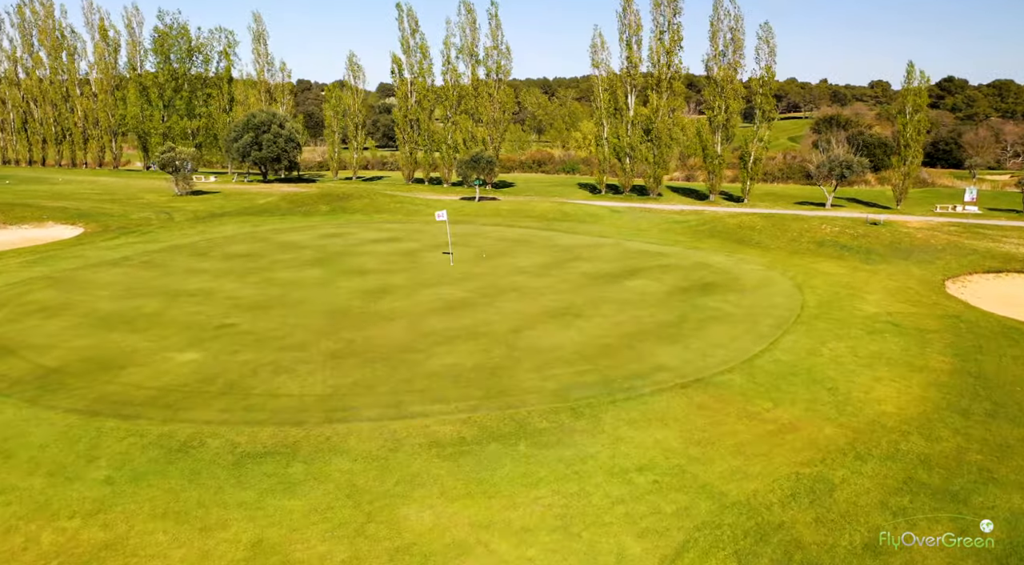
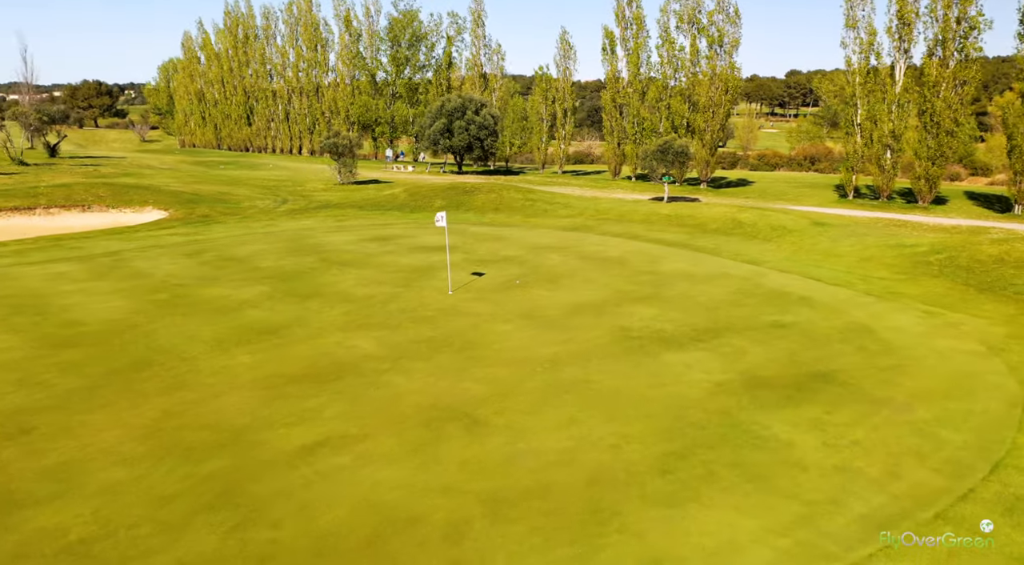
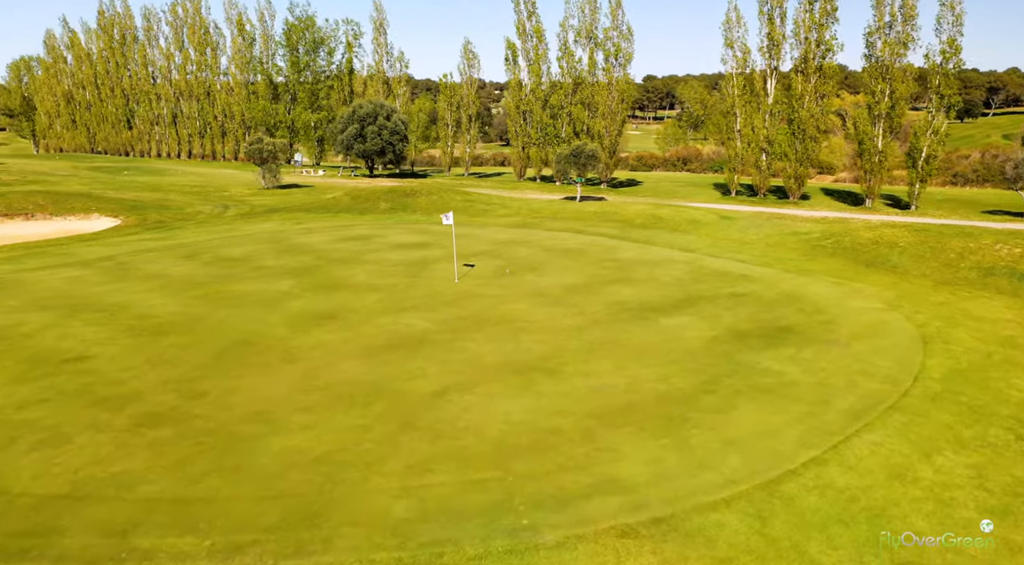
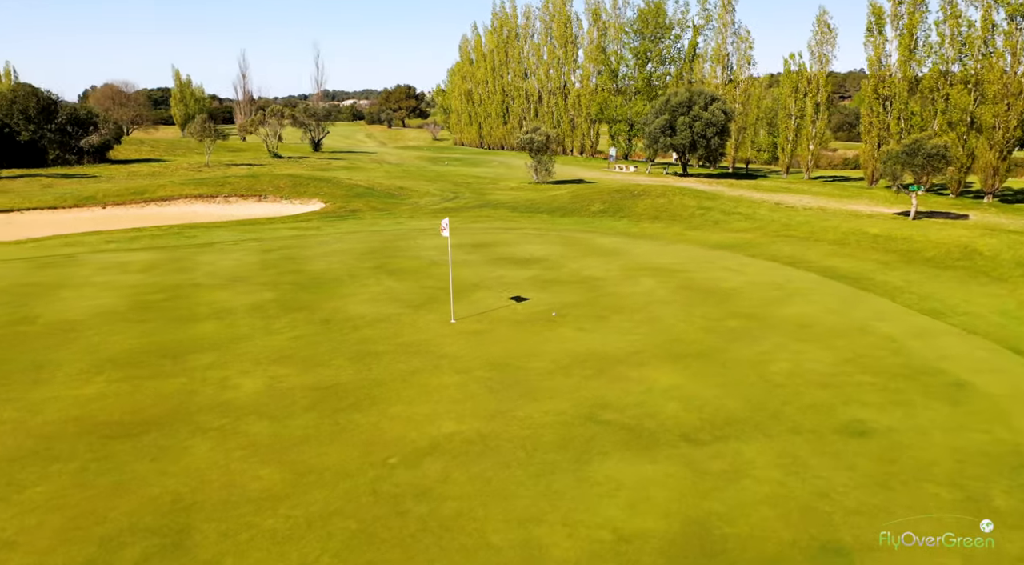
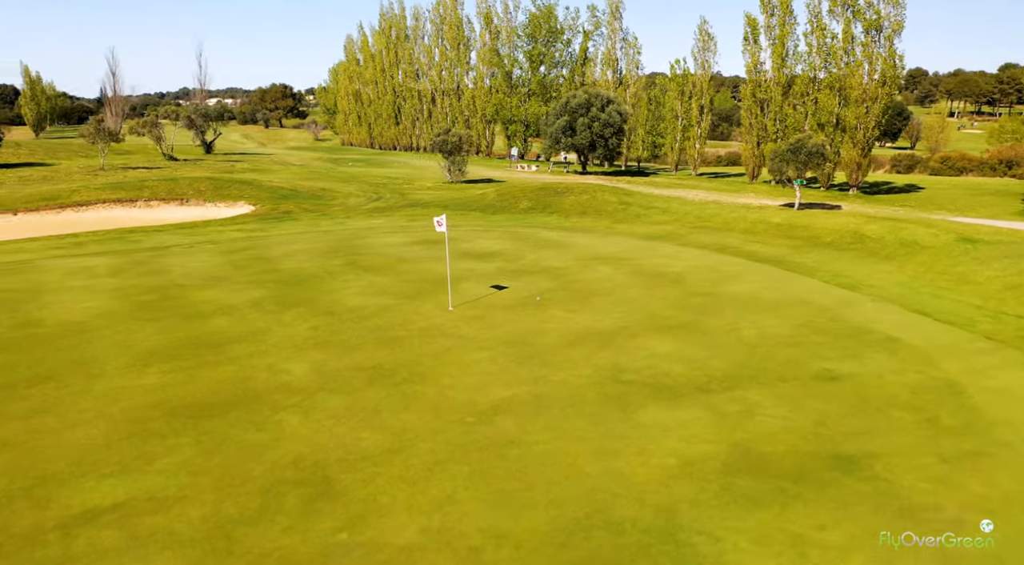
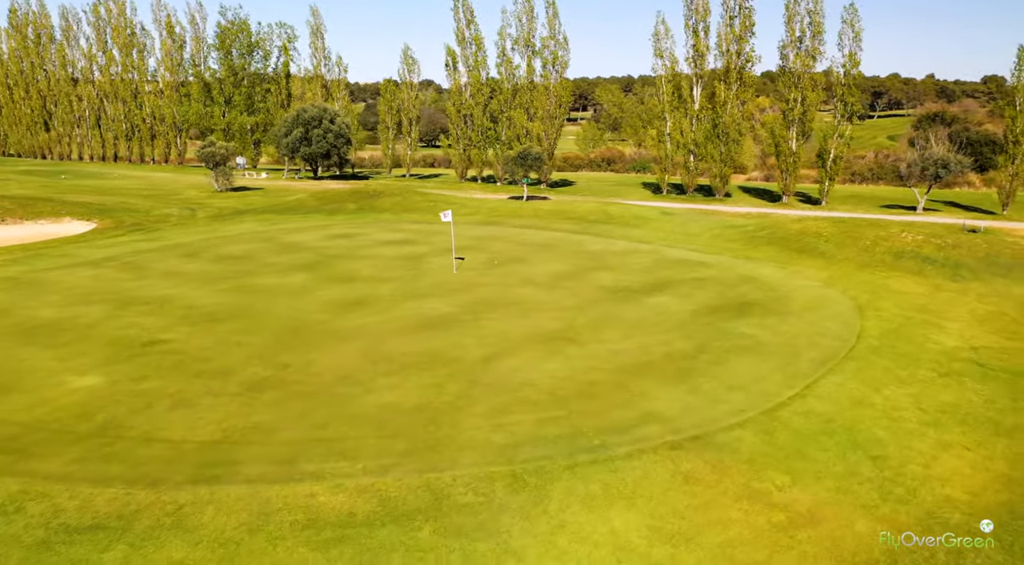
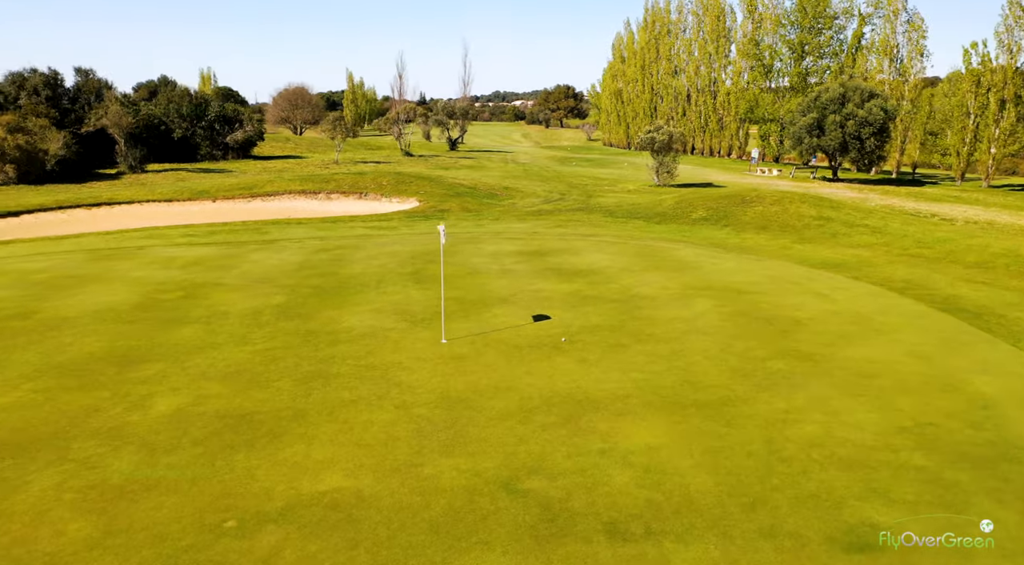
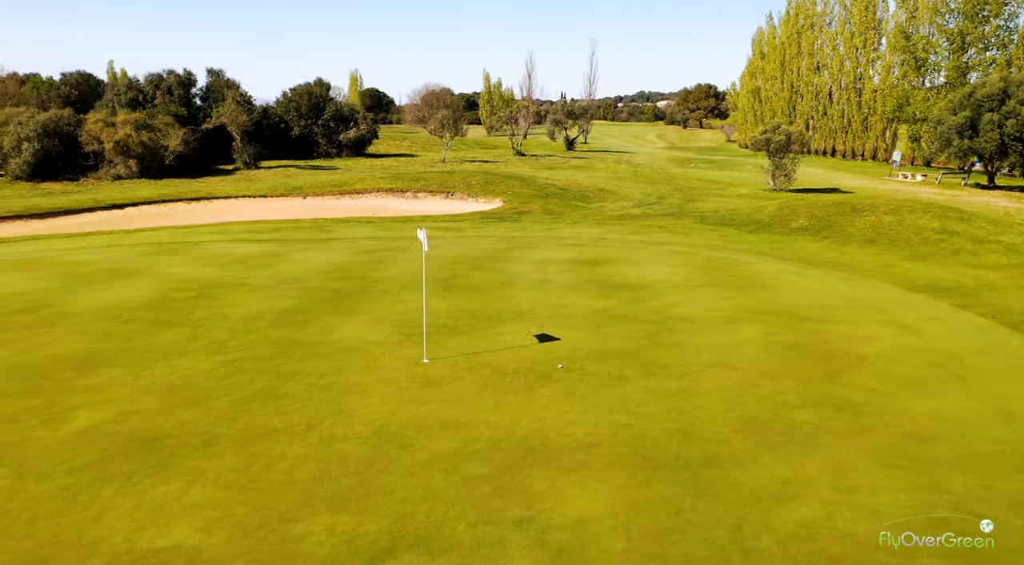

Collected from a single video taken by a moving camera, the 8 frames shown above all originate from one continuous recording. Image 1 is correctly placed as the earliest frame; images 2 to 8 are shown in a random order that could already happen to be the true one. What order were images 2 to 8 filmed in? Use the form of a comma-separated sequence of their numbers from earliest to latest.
6, 3, 2, 5, 4, 7, 8
